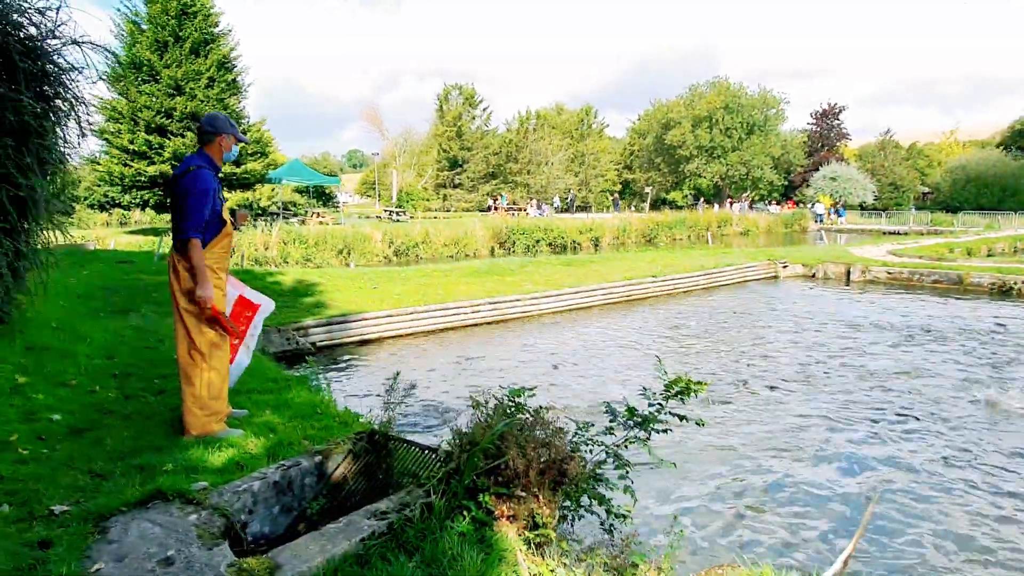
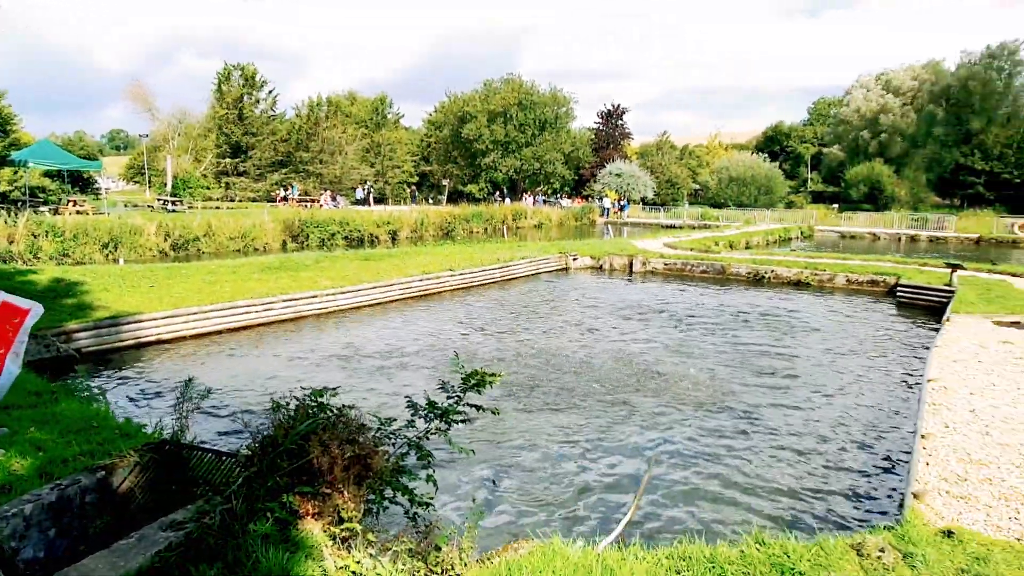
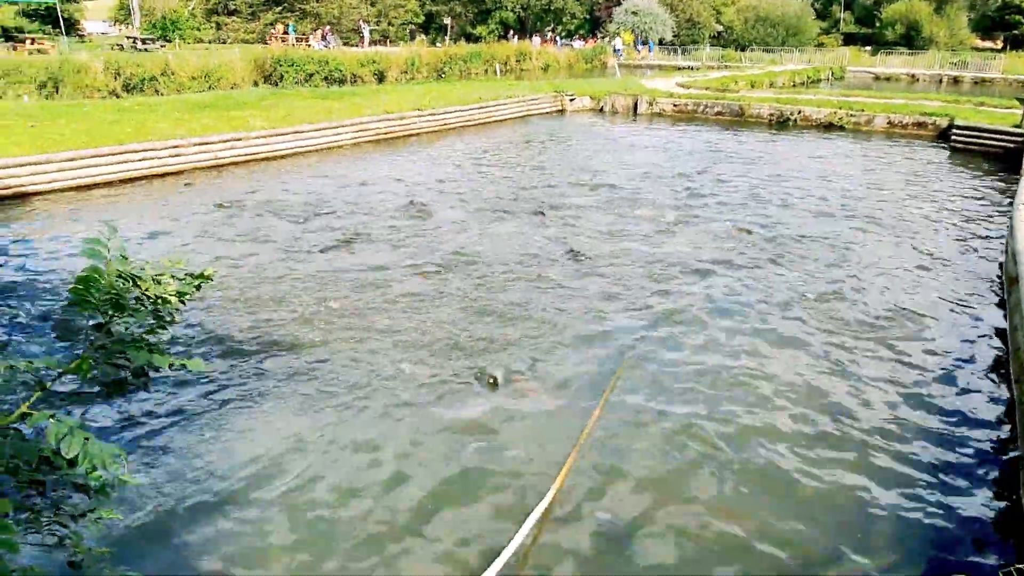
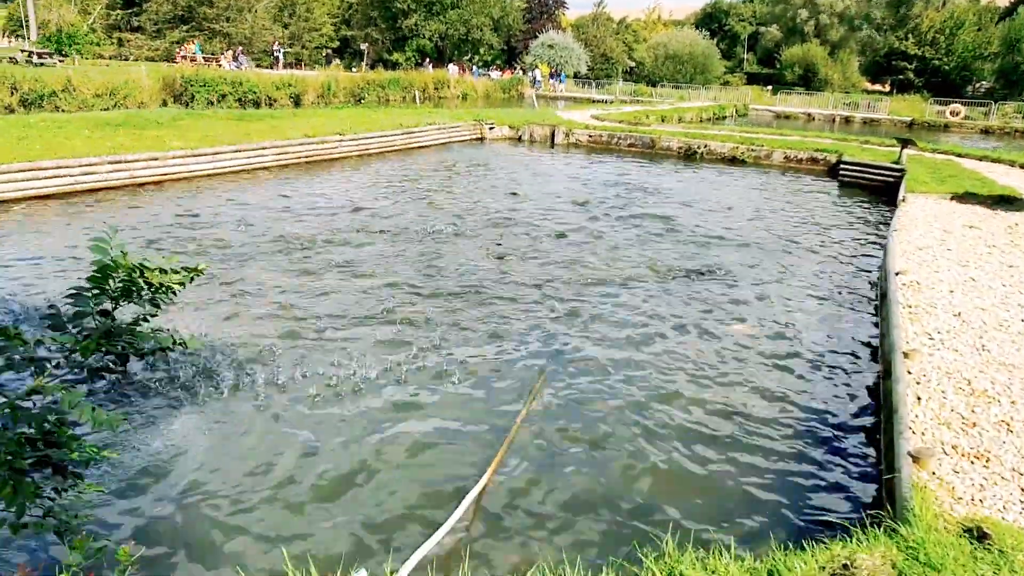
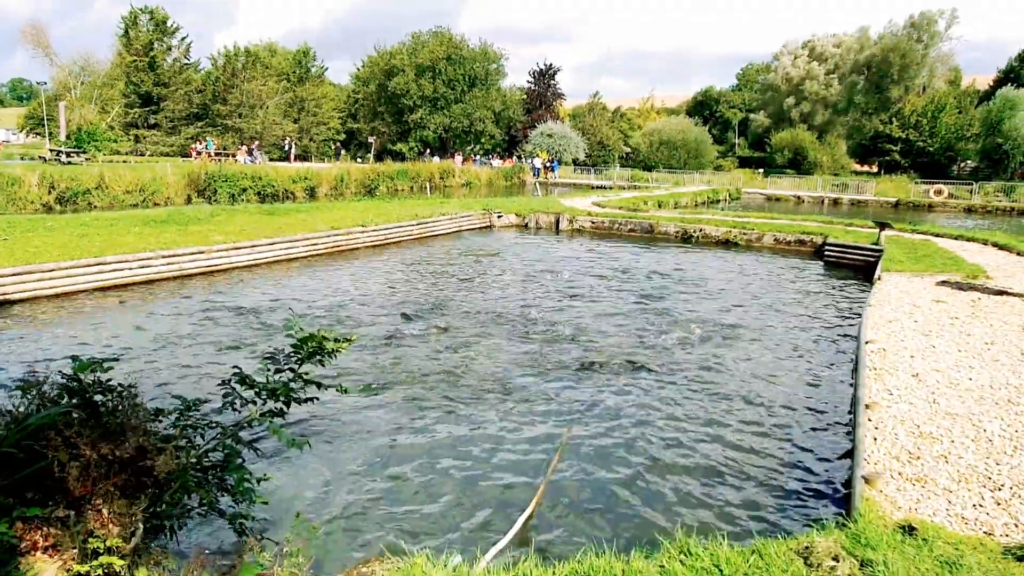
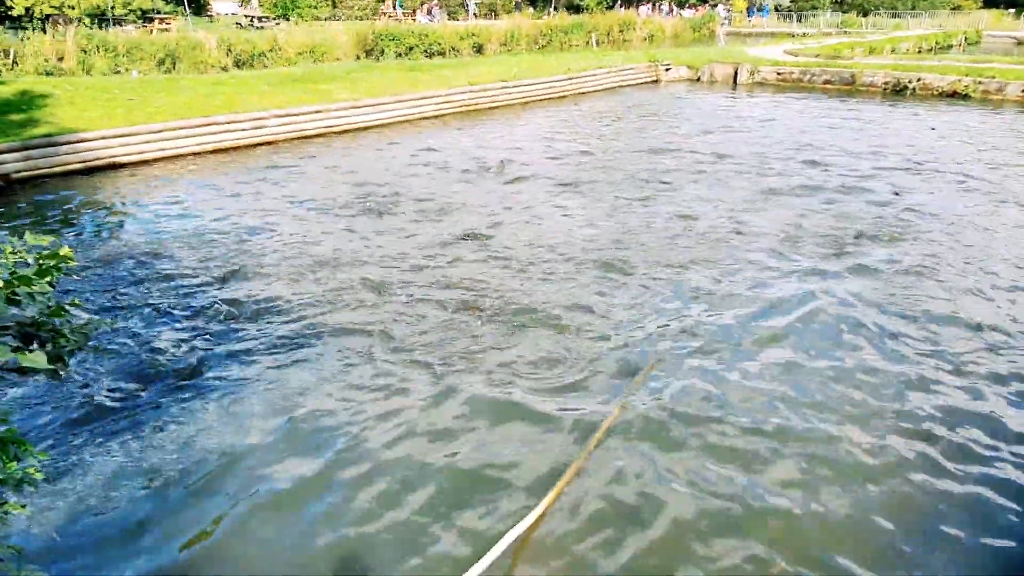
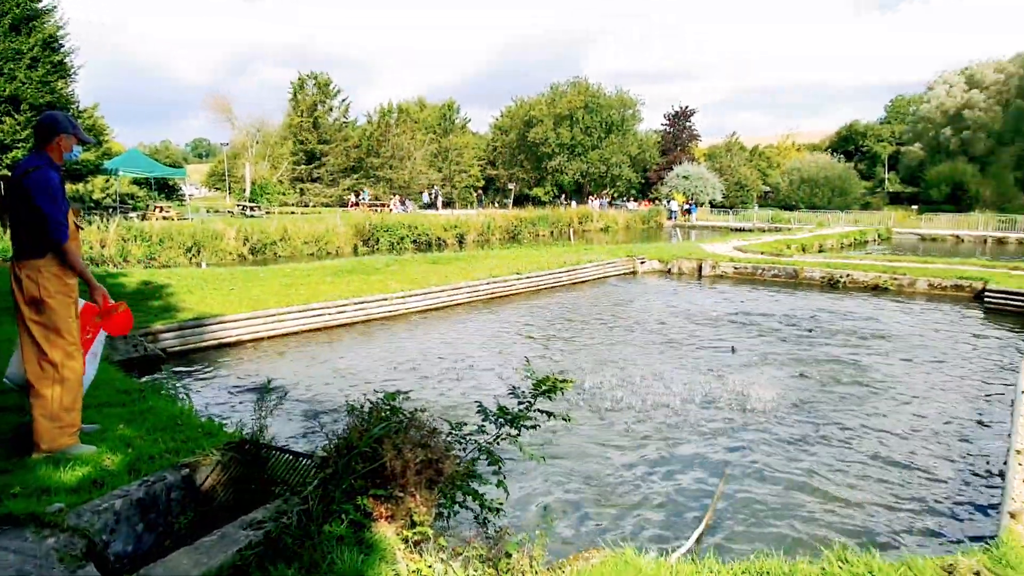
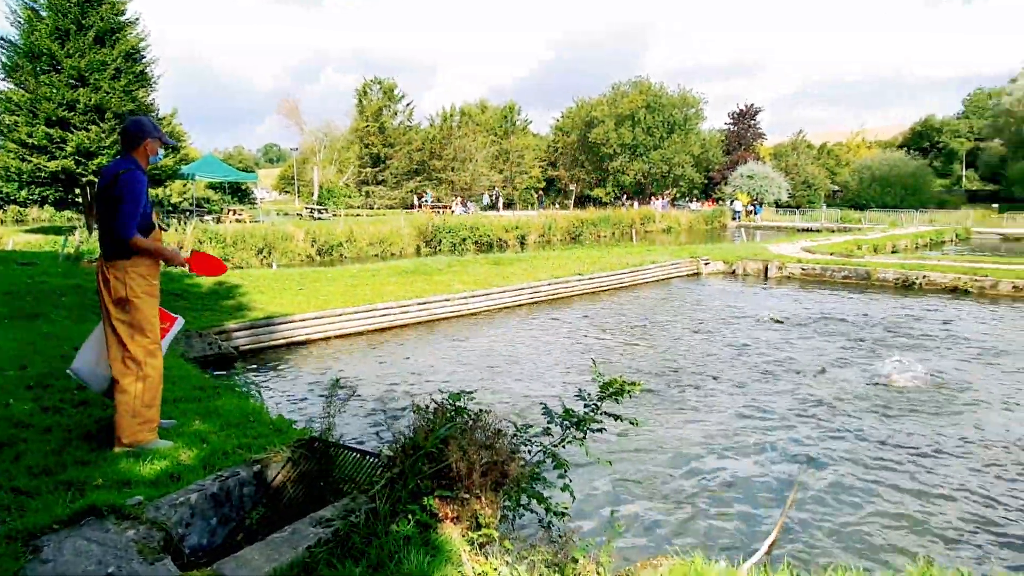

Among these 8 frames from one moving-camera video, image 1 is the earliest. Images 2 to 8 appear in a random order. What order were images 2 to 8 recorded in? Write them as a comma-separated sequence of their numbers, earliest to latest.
8, 7, 2, 5, 4, 3, 6
